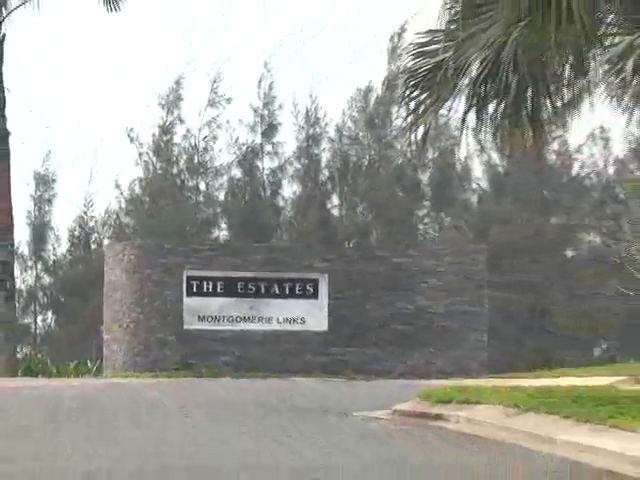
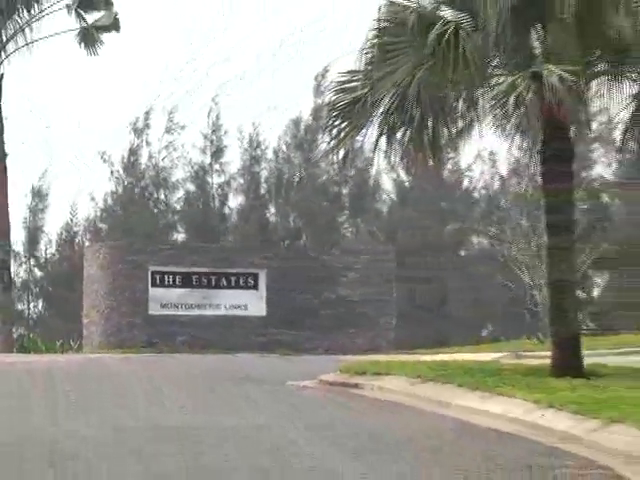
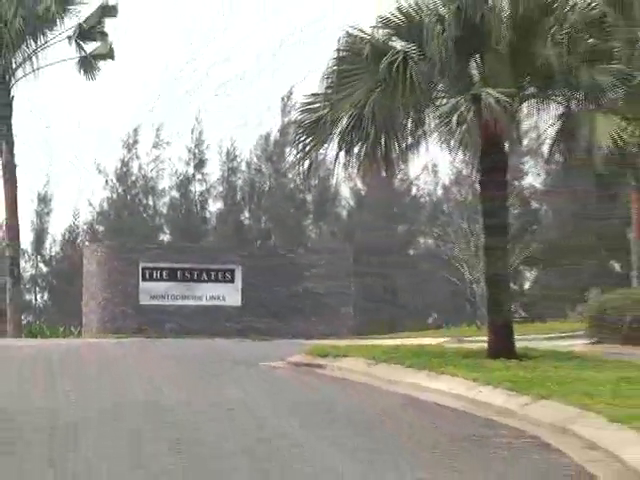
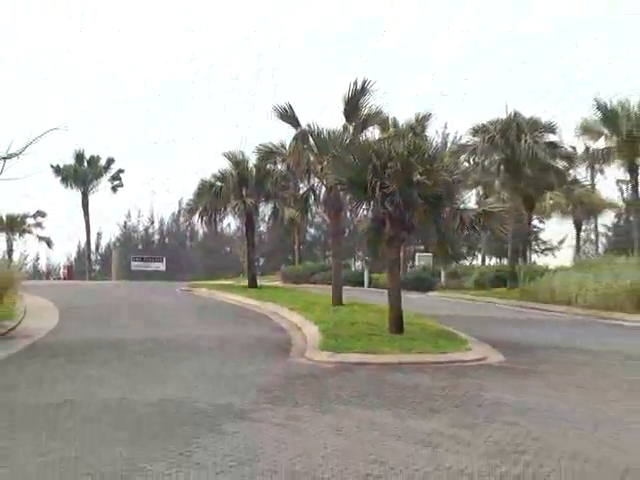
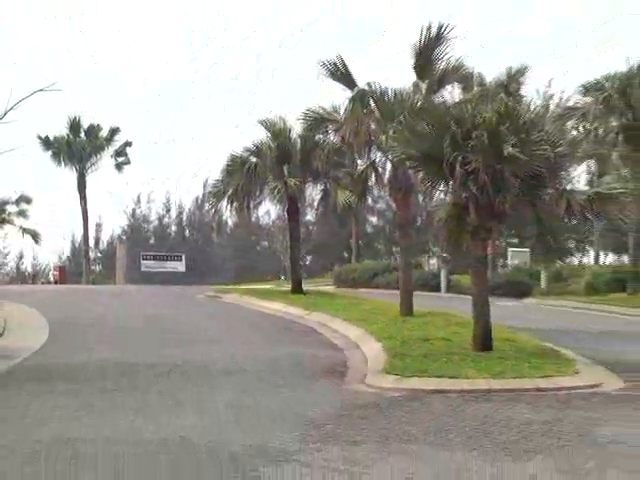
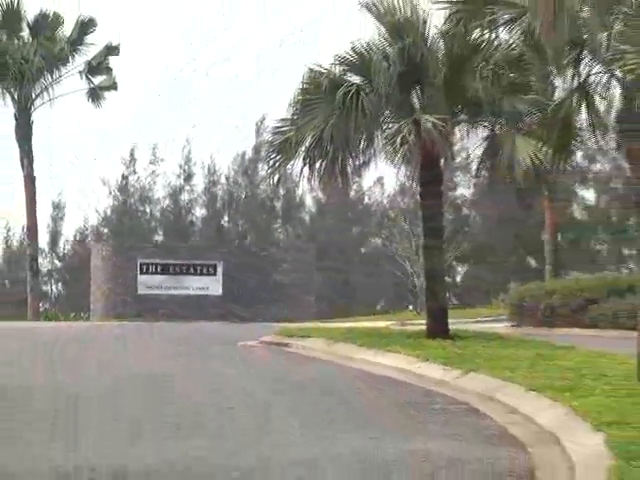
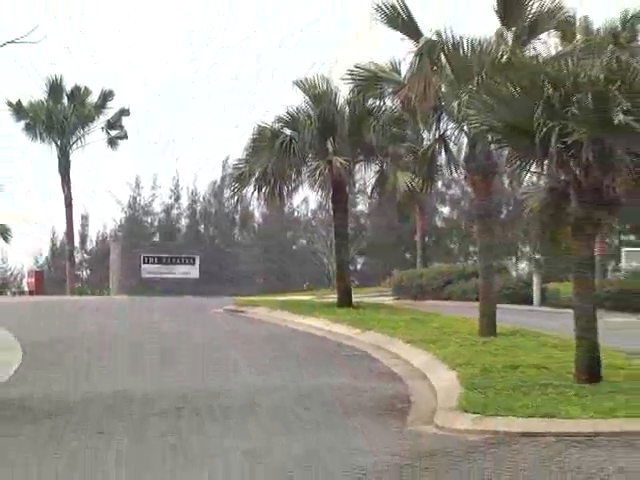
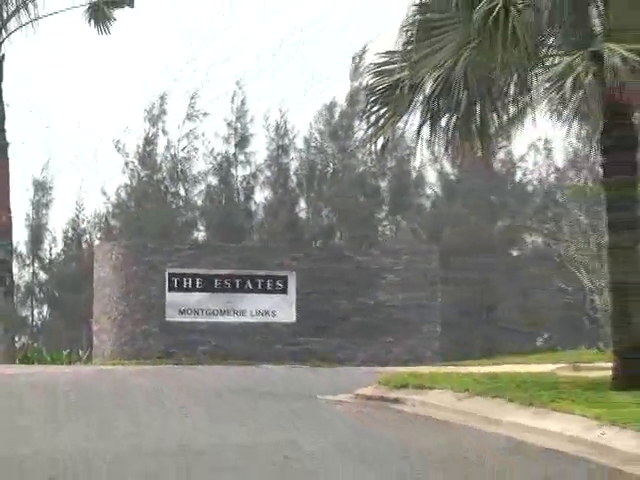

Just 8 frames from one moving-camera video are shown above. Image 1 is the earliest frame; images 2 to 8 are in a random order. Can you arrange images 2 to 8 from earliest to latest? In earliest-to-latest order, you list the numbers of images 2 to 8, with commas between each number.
8, 2, 3, 6, 7, 5, 4
